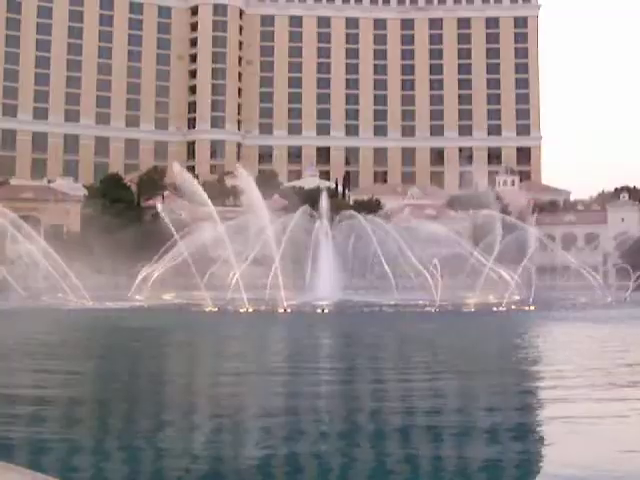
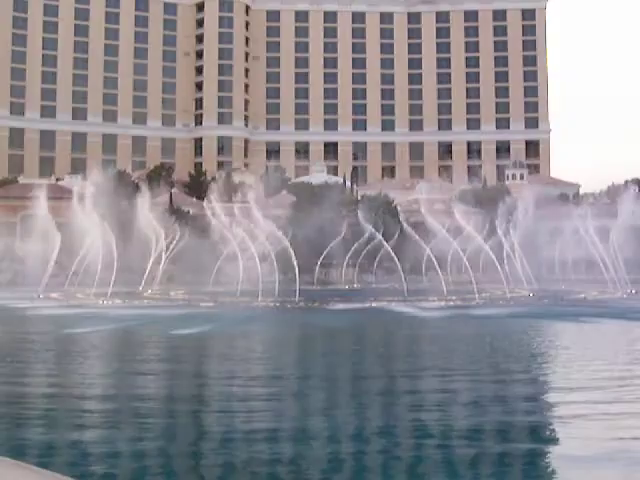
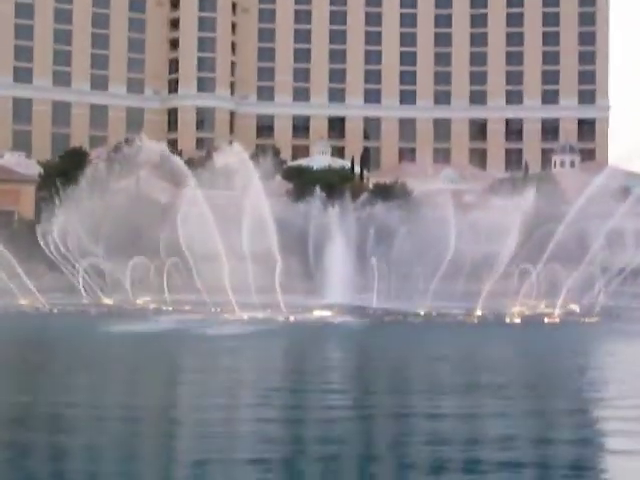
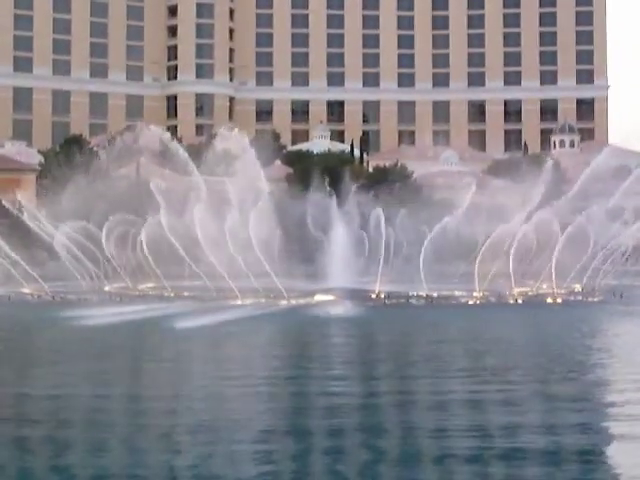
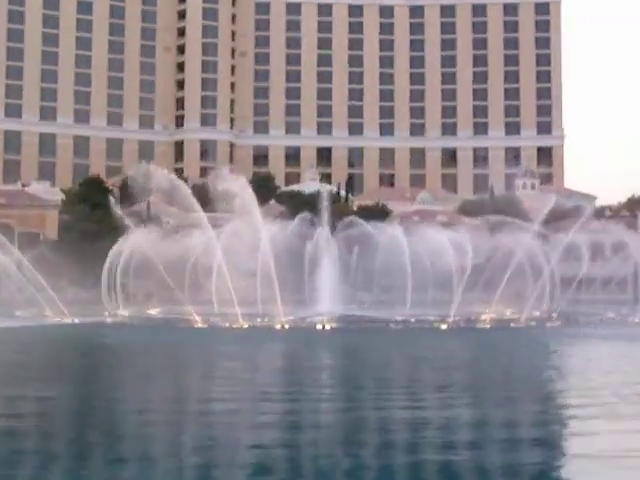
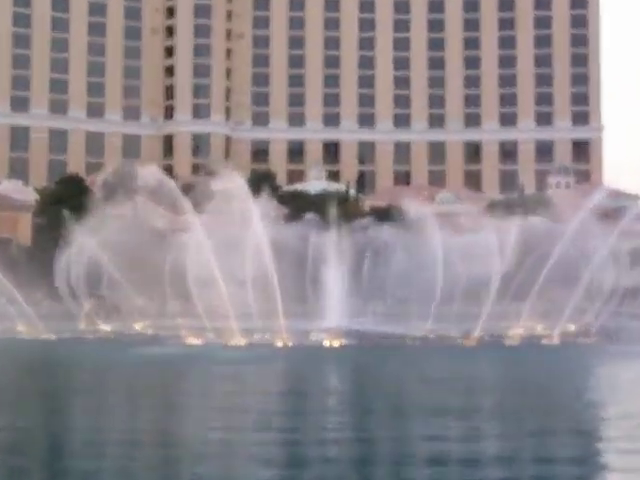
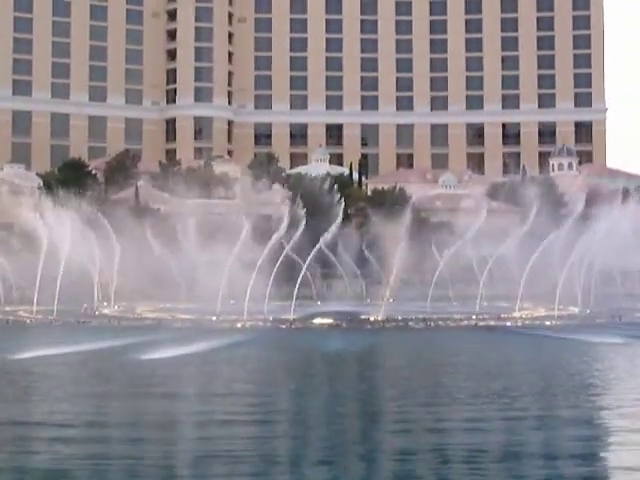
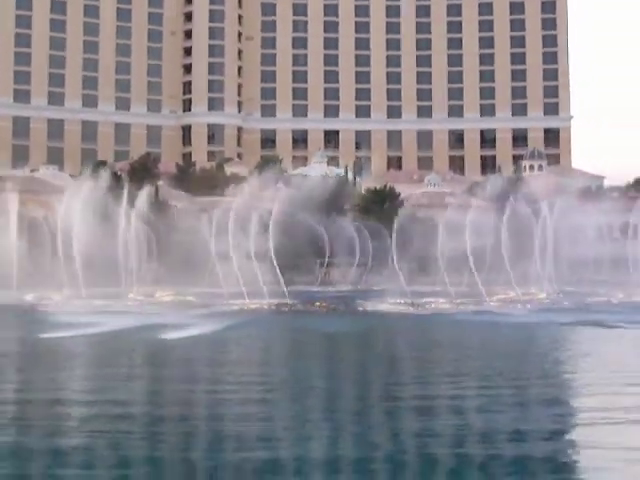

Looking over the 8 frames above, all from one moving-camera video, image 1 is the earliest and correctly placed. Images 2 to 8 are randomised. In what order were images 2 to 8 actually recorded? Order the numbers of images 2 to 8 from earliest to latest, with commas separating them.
5, 6, 3, 4, 7, 8, 2
